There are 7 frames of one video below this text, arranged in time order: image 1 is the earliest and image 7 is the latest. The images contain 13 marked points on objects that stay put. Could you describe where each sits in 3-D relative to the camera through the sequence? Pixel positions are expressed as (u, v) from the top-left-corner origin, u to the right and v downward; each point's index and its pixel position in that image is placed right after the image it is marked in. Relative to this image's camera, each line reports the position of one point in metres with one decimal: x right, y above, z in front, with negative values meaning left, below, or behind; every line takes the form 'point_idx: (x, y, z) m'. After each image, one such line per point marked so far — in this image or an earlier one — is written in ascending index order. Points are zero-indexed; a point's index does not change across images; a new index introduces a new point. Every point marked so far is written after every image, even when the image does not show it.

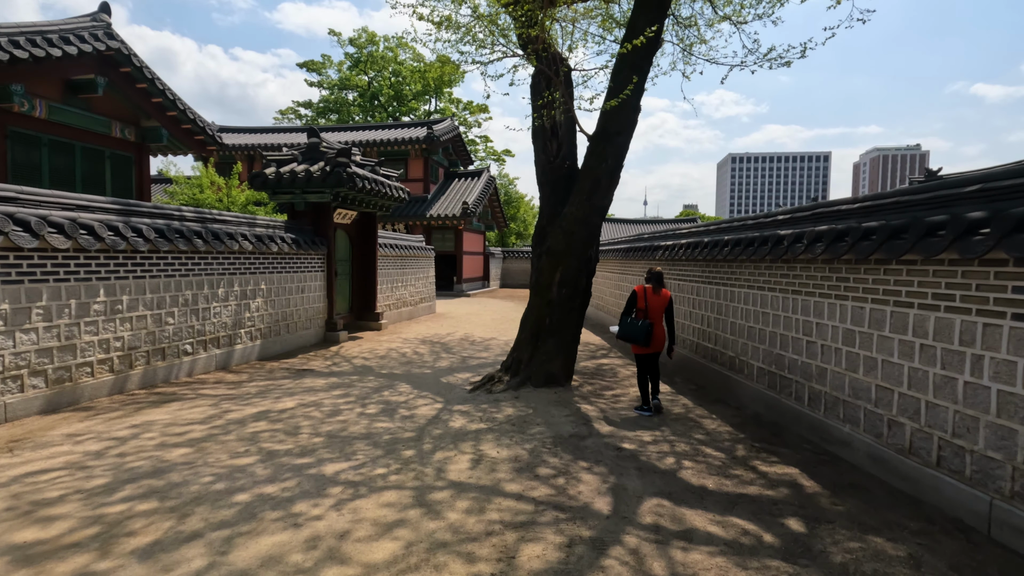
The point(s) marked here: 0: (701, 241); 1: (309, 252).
0: (+2.4, +0.6, +6.9) m
1: (-3.3, +0.6, +8.9) m
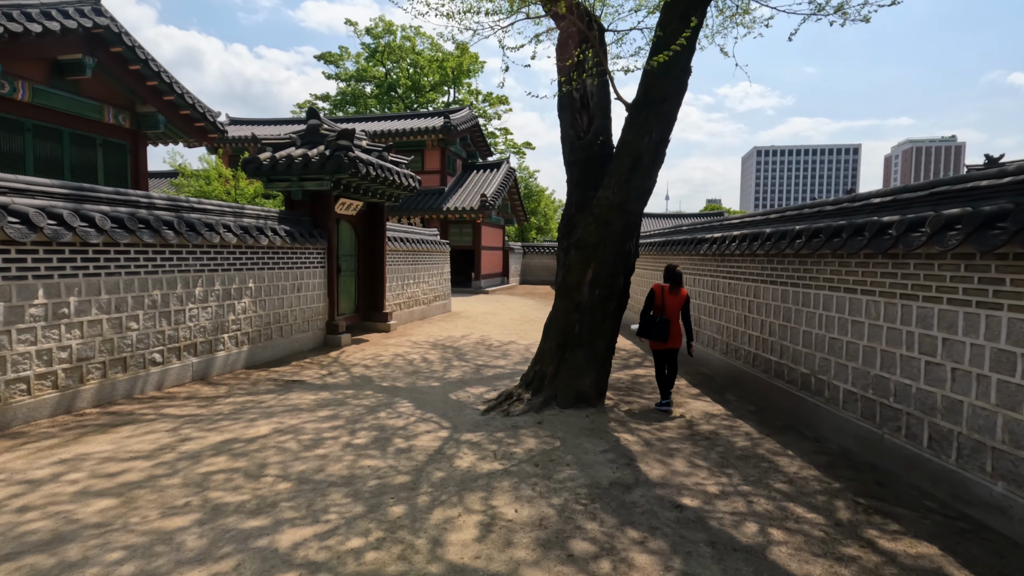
0: (+2.6, +0.6, +5.7) m
1: (-3.0, +0.6, +8.0) m
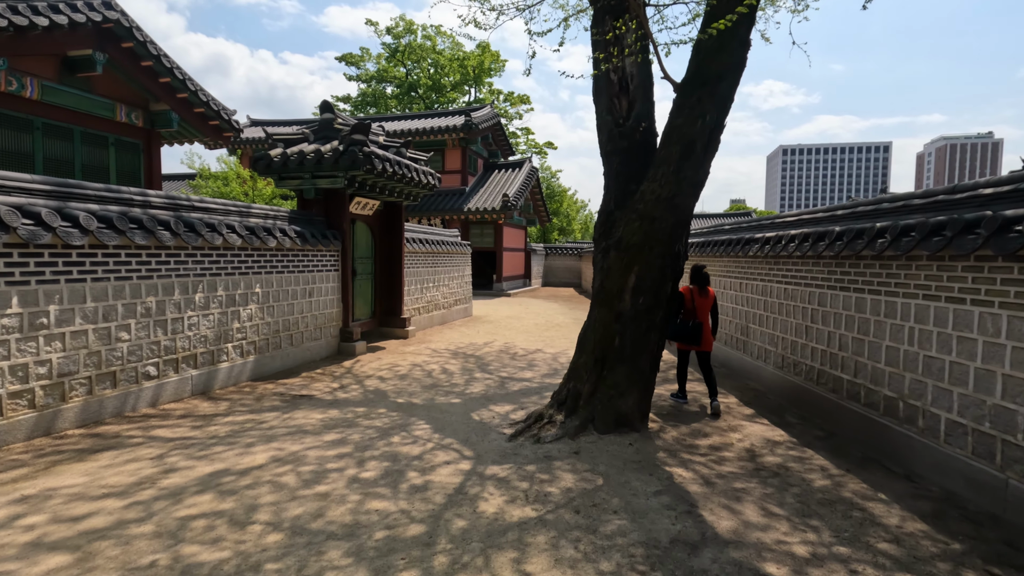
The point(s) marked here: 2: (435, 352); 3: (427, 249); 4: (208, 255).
0: (+2.9, +0.5, +5.0) m
1: (-2.7, +0.6, +7.5) m
2: (-1.2, -1.0, +8.4) m
3: (-1.7, +0.8, +11.0) m
4: (-3.2, +0.3, +5.6) m
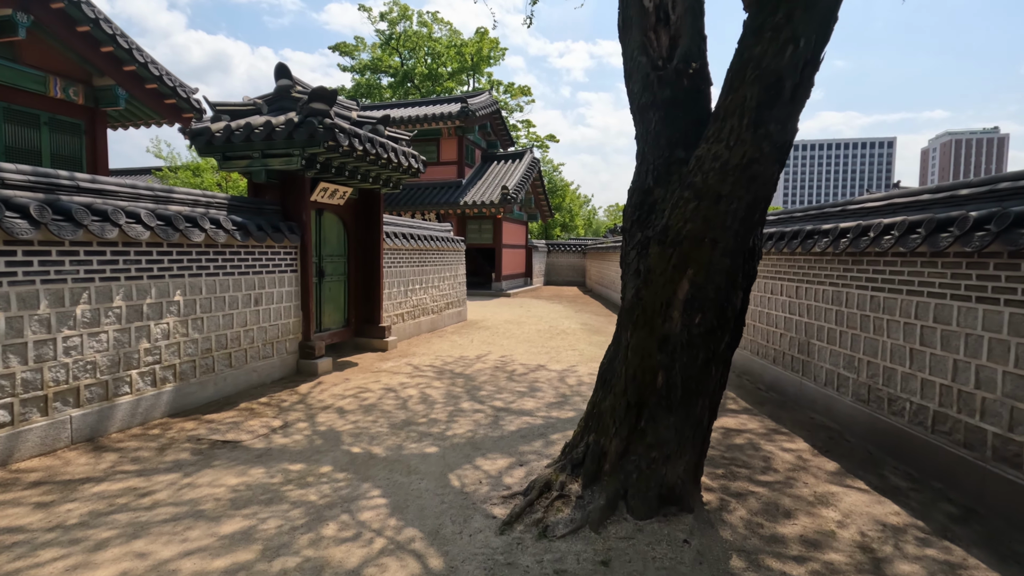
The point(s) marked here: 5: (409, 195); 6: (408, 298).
0: (+2.9, +0.5, +3.5) m
1: (-2.7, +0.5, +6.0) m
2: (-1.2, -1.1, +7.0) m
3: (-1.8, +0.7, +9.6) m
4: (-3.2, +0.3, +4.2) m
5: (-3.8, +3.4, +19.7) m
6: (-1.8, -0.2, +9.5) m
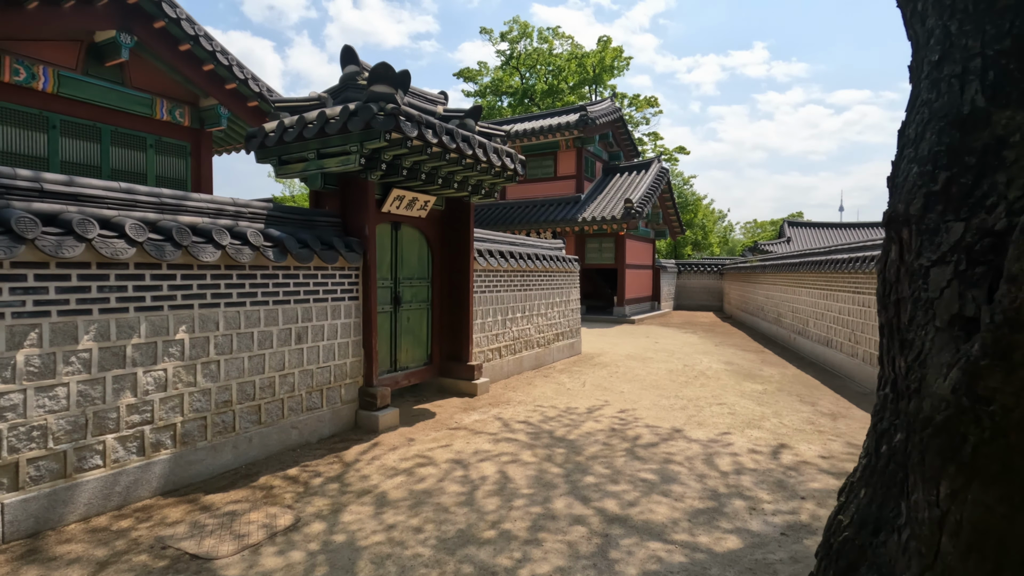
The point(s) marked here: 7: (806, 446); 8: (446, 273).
0: (+3.2, +0.3, +1.0) m
1: (-1.7, +0.2, +4.7) m
2: (-0.1, -1.4, +5.3) m
3: (0.0, +0.3, +8.0) m
4: (-2.6, +0.1, +3.1) m
5: (+0.4, +2.6, +18.4) m
6: (-0.1, -0.6, +7.9) m
7: (+2.6, -1.4, +4.8) m
8: (-0.8, +0.2, +6.8) m
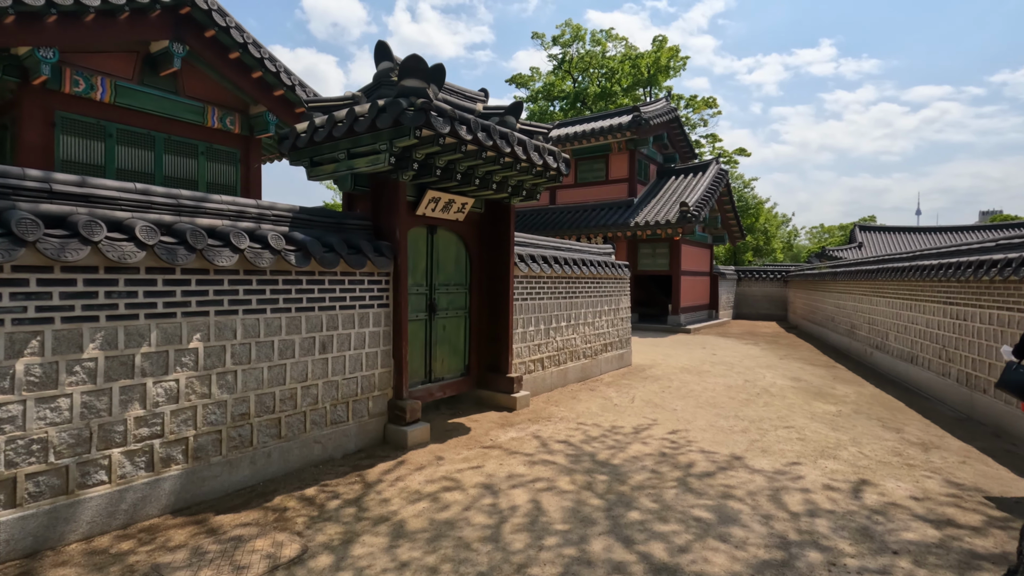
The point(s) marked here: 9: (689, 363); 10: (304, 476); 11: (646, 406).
0: (+3.1, +0.2, +0.3) m
1: (-1.4, +0.2, +4.5) m
2: (+0.3, -1.5, +4.9) m
3: (+0.6, +0.2, +7.6) m
4: (-2.5, 0.0, +2.9) m
5: (+2.1, +2.3, +17.9) m
6: (+0.5, -0.7, +7.5) m
7: (+2.9, -1.5, +4.1) m
8: (-0.3, +0.1, +6.5) m
9: (+3.3, -1.4, +9.9) m
10: (-1.6, -1.4, +4.1) m
11: (+1.6, -1.4, +6.6) m
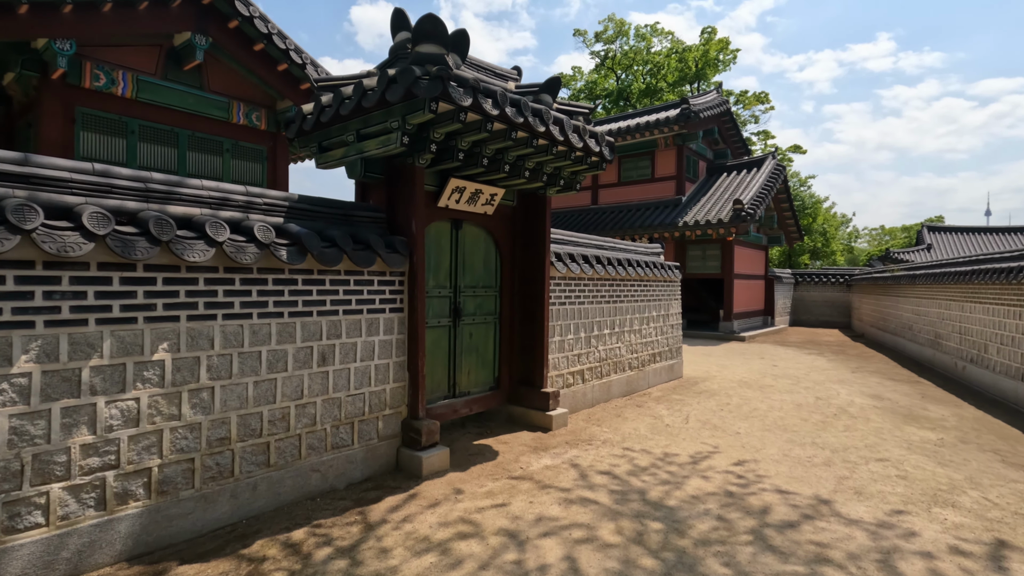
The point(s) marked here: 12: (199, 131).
0: (+3.0, +0.2, -0.6) m
1: (-1.1, +0.2, +3.8) m
2: (+0.5, -1.5, +4.1) m
3: (+1.1, +0.2, +6.8) m
4: (-2.4, 0.0, +2.4) m
5: (+3.3, +2.2, +17.0) m
6: (+1.0, -0.7, +6.6) m
7: (+3.1, -1.5, +3.1) m
8: (+0.1, +0.1, +5.8) m
9: (+3.9, -1.4, +8.8) m
10: (-1.4, -1.4, +3.5) m
11: (+2.0, -1.5, +5.7) m
12: (-4.9, +2.4, +8.3) m
